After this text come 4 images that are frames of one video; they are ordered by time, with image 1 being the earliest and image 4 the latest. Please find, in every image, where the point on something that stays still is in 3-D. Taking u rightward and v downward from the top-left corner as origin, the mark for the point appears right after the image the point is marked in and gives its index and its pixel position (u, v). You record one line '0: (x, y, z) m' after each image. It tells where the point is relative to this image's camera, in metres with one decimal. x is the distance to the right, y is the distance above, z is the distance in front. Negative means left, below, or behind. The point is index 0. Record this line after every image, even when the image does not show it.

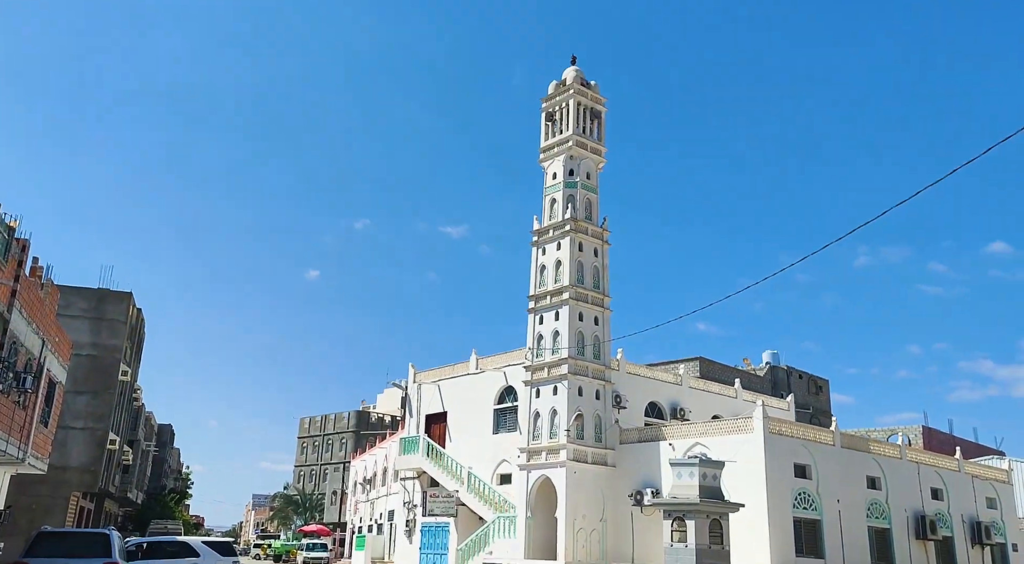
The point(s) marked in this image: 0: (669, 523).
0: (+3.5, -5.4, +18.3) m
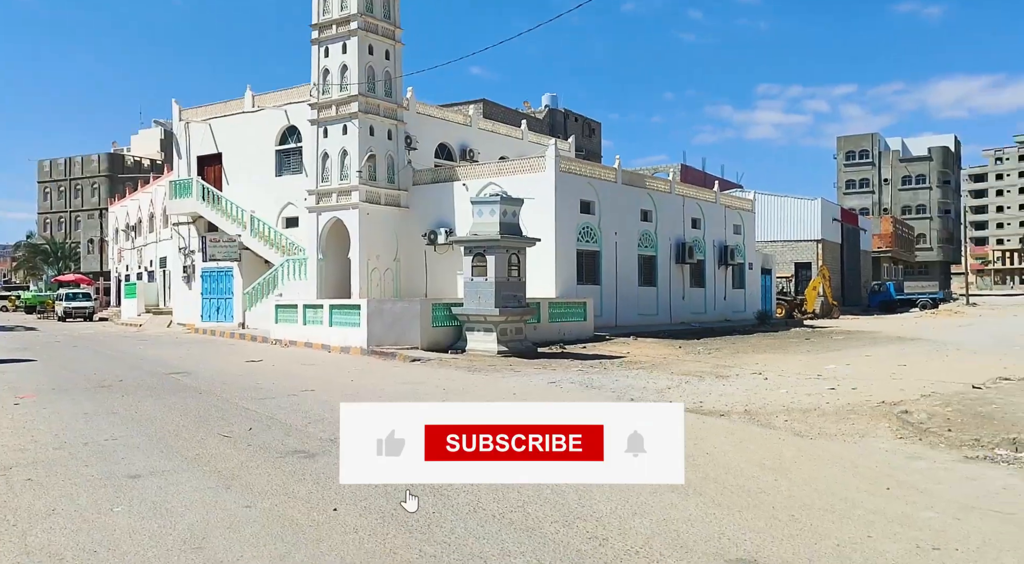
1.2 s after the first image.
0: (-1.0, +0.5, +18.7) m
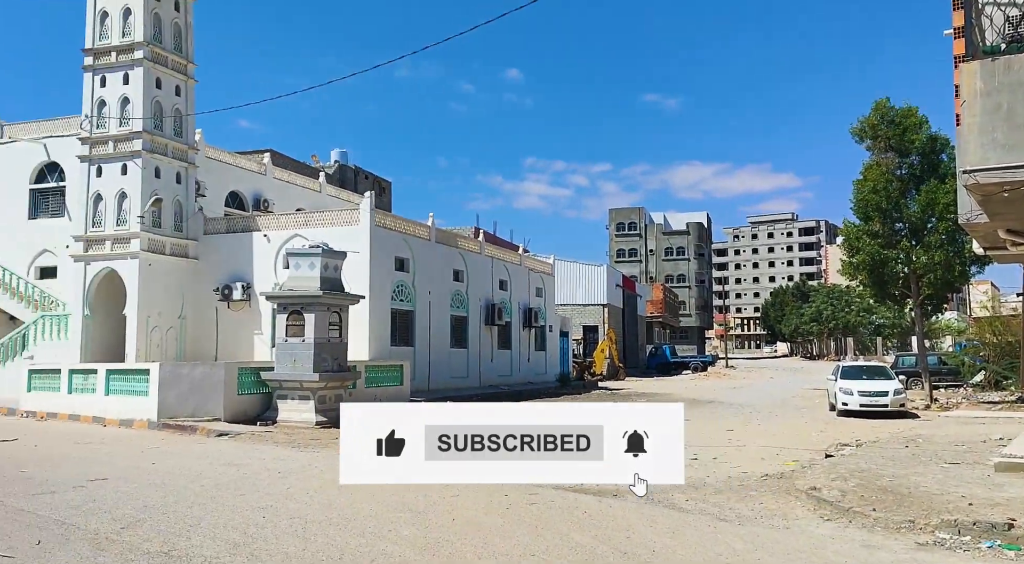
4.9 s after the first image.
0: (-4.6, -0.7, +16.6) m
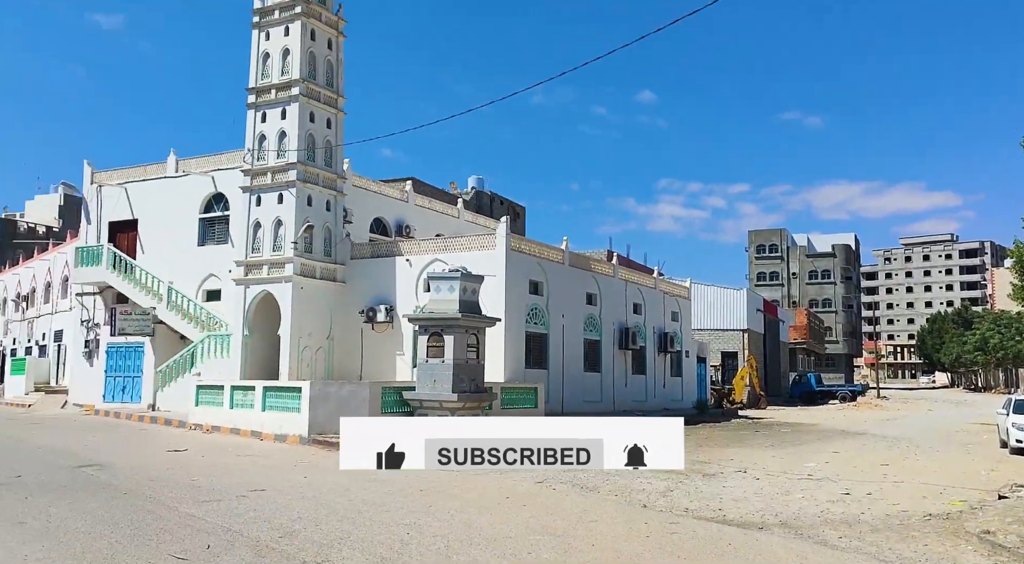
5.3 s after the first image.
0: (-1.8, -1.2, +17.2) m
